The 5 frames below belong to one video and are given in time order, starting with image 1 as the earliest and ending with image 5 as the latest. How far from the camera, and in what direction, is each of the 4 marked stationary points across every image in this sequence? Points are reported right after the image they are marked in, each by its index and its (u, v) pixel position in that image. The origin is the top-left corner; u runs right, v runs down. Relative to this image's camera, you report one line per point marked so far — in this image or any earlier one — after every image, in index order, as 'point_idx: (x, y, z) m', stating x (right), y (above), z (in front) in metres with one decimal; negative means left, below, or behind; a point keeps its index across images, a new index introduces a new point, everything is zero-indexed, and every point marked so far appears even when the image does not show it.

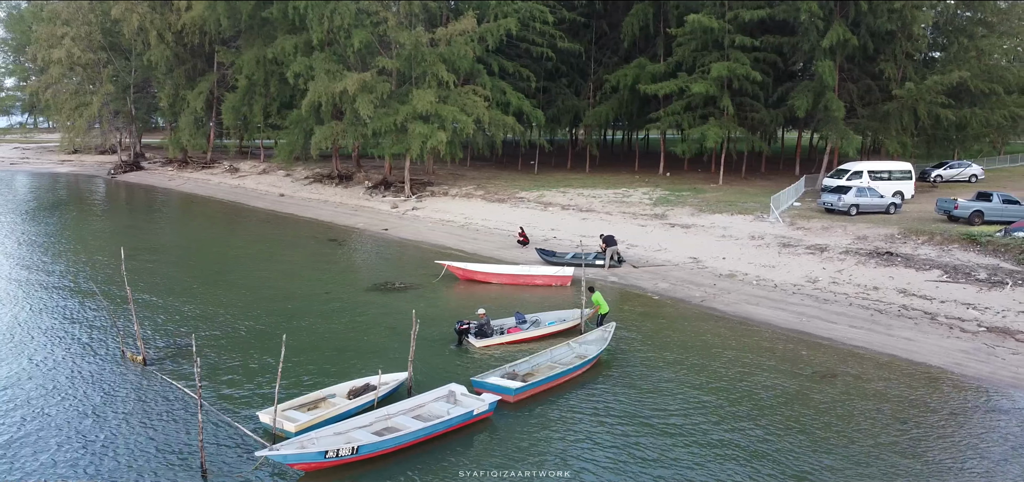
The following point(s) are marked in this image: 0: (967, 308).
0: (+10.8, -1.6, +15.4) m
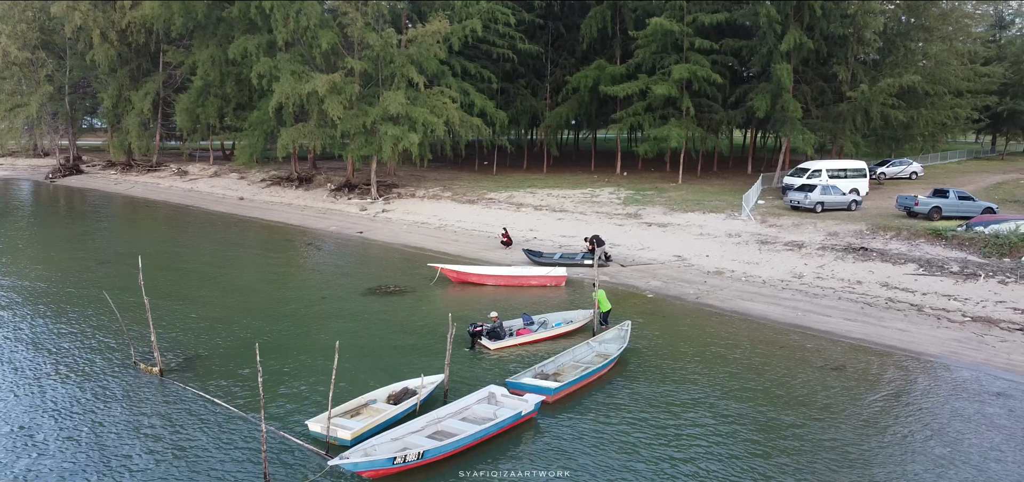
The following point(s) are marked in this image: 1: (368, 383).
0: (+10.9, -1.5, +16.3) m
1: (-2.9, -3.0, +13.8) m
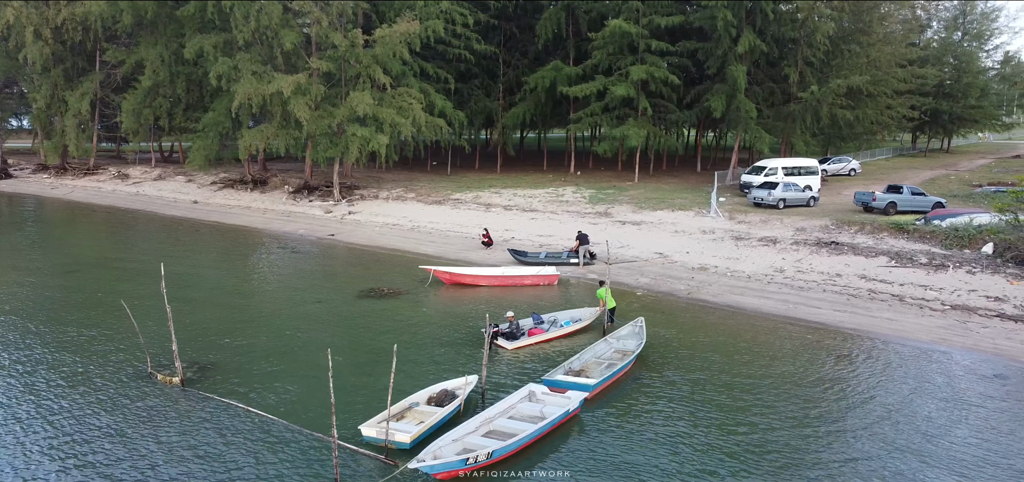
0: (+11.0, -1.3, +17.3) m
1: (-2.6, -3.1, +13.7) m
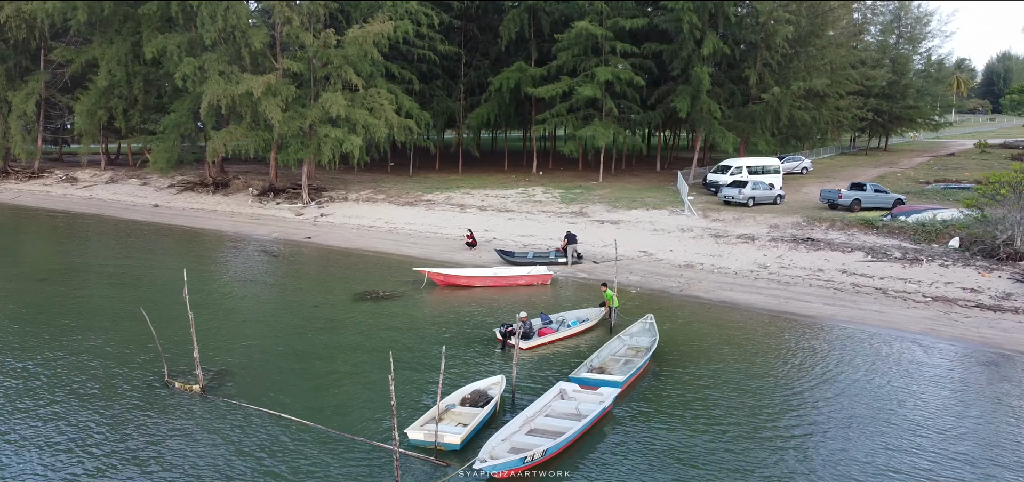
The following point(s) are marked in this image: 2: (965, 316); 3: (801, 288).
0: (+10.9, -1.1, +18.1) m
1: (-2.4, -3.1, +13.7) m
2: (+10.4, -1.7, +15.0) m
3: (+8.1, -1.3, +18.3) m
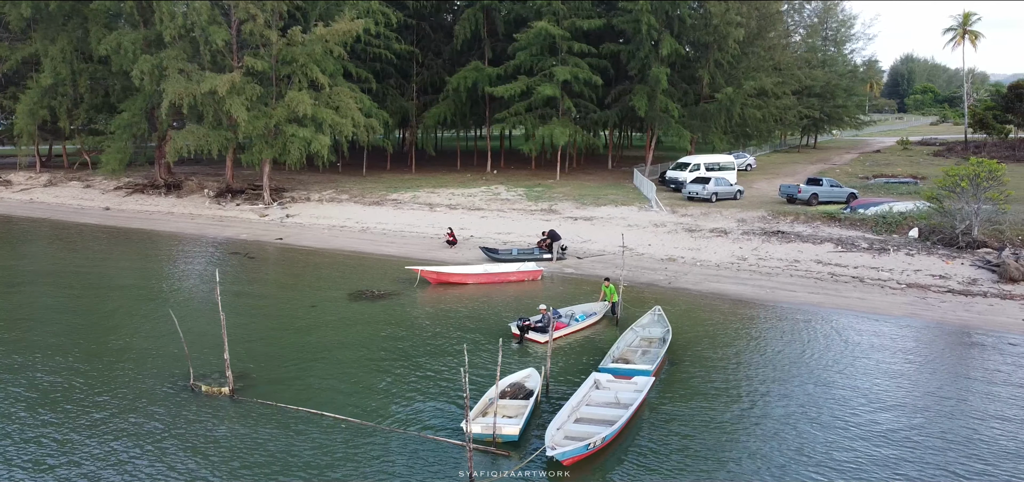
0: (+10.8, -0.9, +19.2) m
1: (-2.1, -3.1, +13.9) m
2: (+10.5, -1.5, +16.1) m
3: (+8.0, -1.1, +19.2) m
